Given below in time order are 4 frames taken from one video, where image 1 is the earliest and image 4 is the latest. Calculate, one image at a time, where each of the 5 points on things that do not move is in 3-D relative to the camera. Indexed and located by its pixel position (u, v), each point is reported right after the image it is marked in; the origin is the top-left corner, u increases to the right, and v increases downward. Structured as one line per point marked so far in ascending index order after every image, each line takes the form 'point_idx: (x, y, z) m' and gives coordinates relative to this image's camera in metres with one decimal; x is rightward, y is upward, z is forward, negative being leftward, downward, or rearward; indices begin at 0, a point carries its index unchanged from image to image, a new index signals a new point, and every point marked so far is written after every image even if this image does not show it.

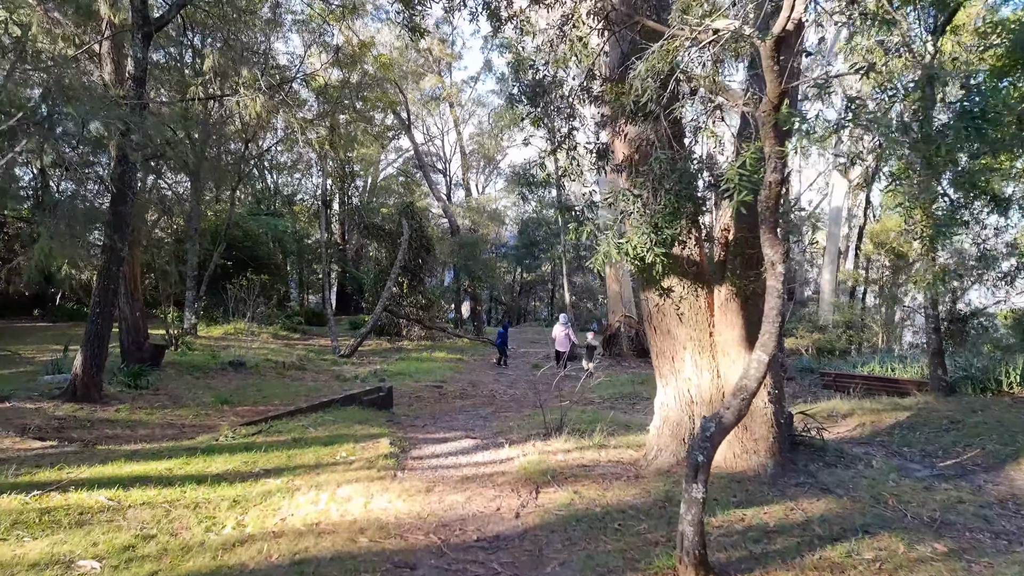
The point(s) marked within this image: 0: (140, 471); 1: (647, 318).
0: (-2.9, -1.4, +4.6) m
1: (+1.1, -0.2, +4.7) m
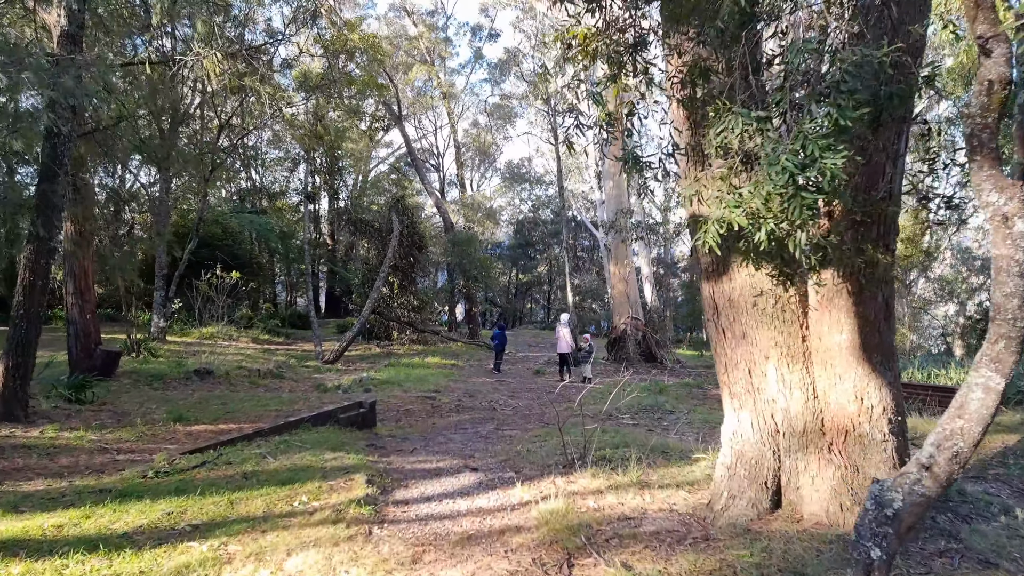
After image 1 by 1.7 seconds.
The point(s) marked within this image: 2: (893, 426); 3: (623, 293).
0: (-2.8, -1.4, +3.3) m
1: (+1.2, -0.2, +3.5) m
2: (+2.0, -0.7, +3.1) m
3: (+3.2, -0.1, +16.6) m
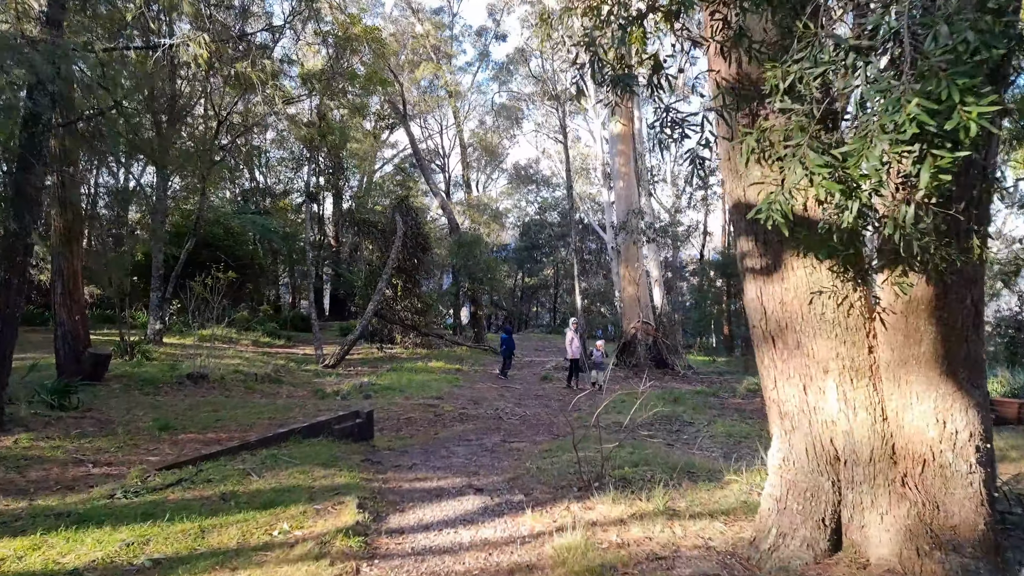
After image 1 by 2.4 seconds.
0: (-2.8, -1.4, +2.9) m
1: (+1.3, -0.2, +3.0) m
2: (+2.1, -0.7, +2.6) m
3: (+3.3, -0.2, +16.1) m
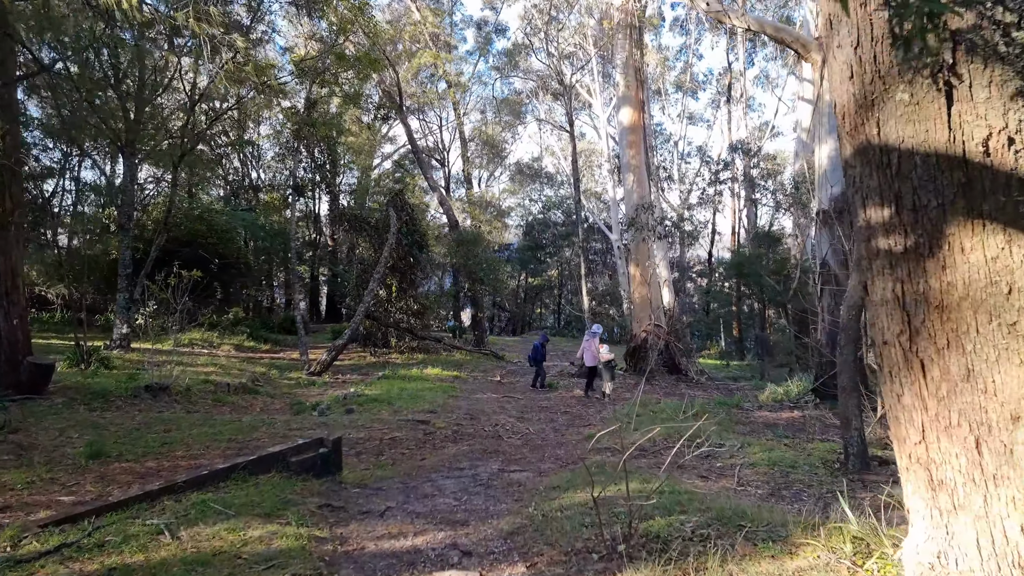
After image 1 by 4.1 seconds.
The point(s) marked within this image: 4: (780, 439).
0: (-2.8, -1.4, +1.8) m
1: (+1.2, -0.2, +1.9) m
2: (+2.0, -0.7, +1.5) m
3: (+3.4, -0.2, +15.0) m
4: (+3.1, -1.8, +6.9) m
